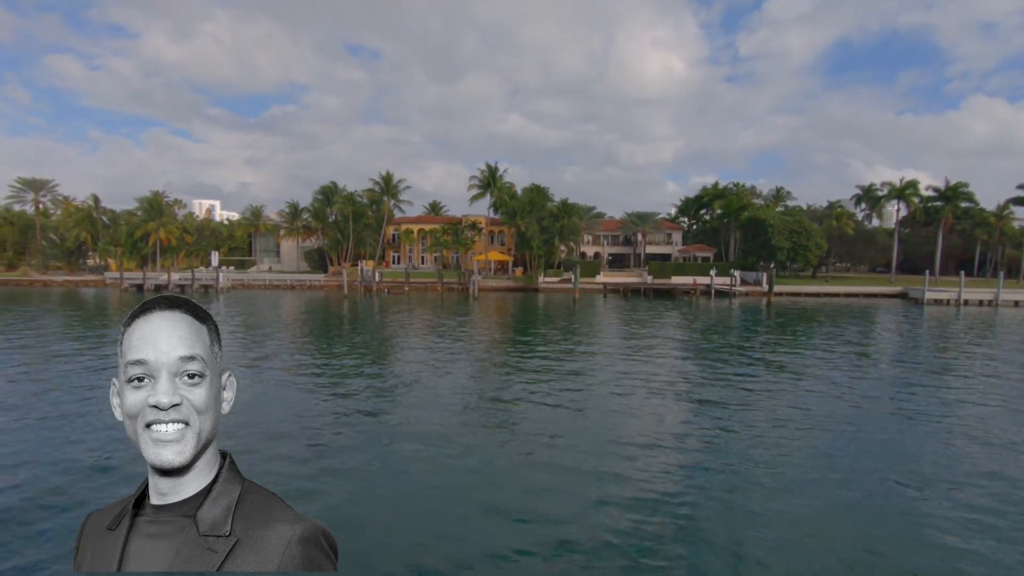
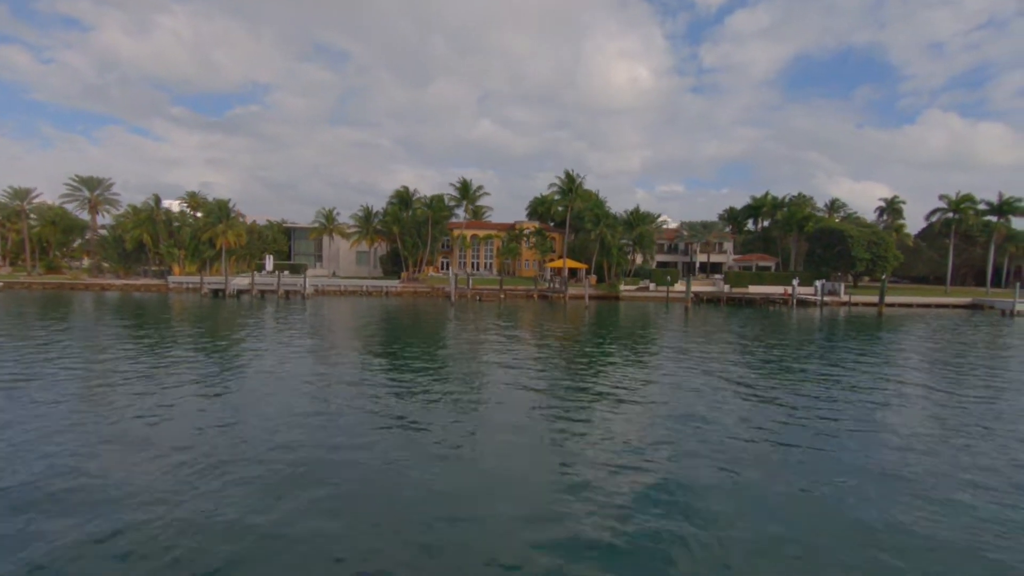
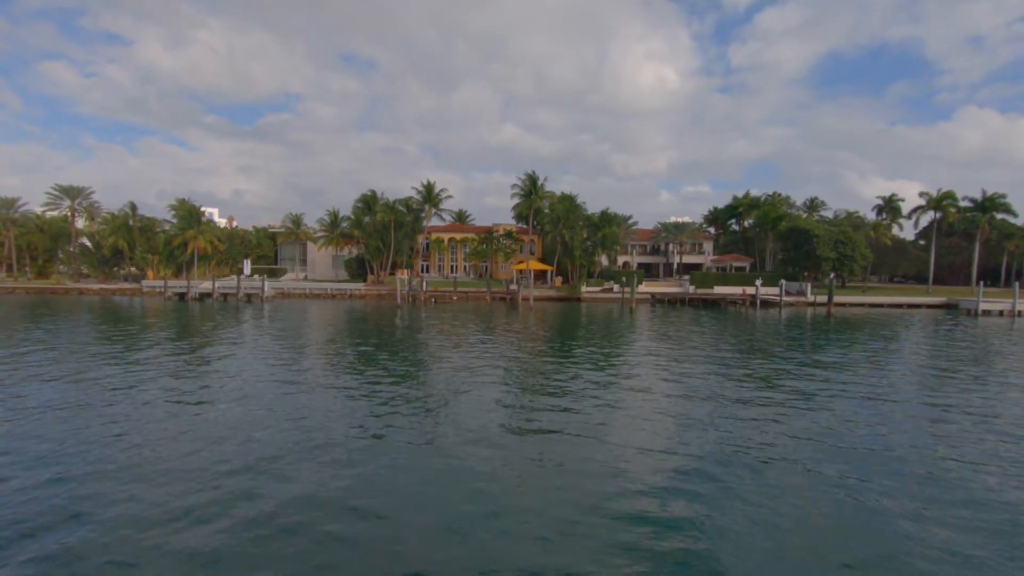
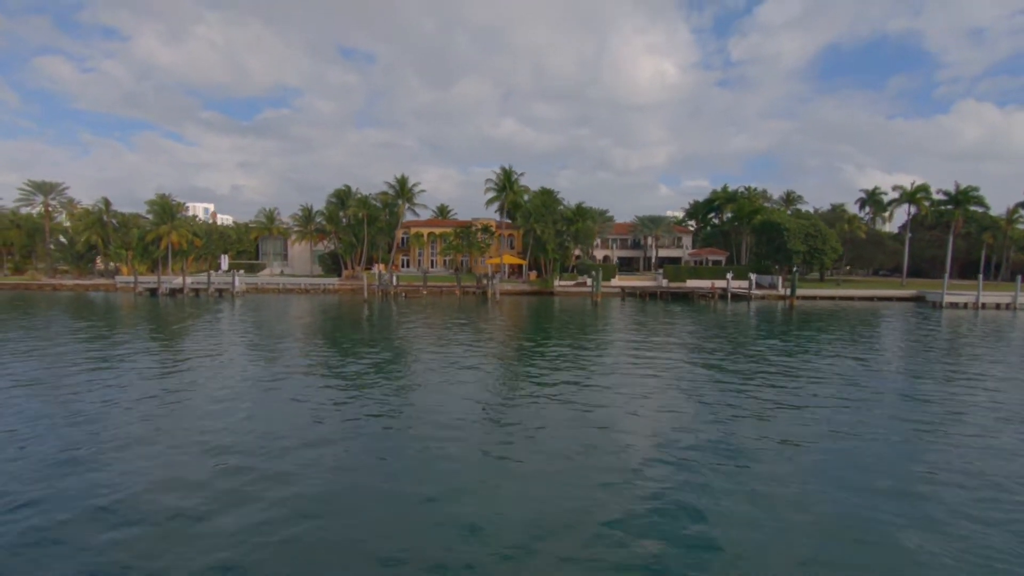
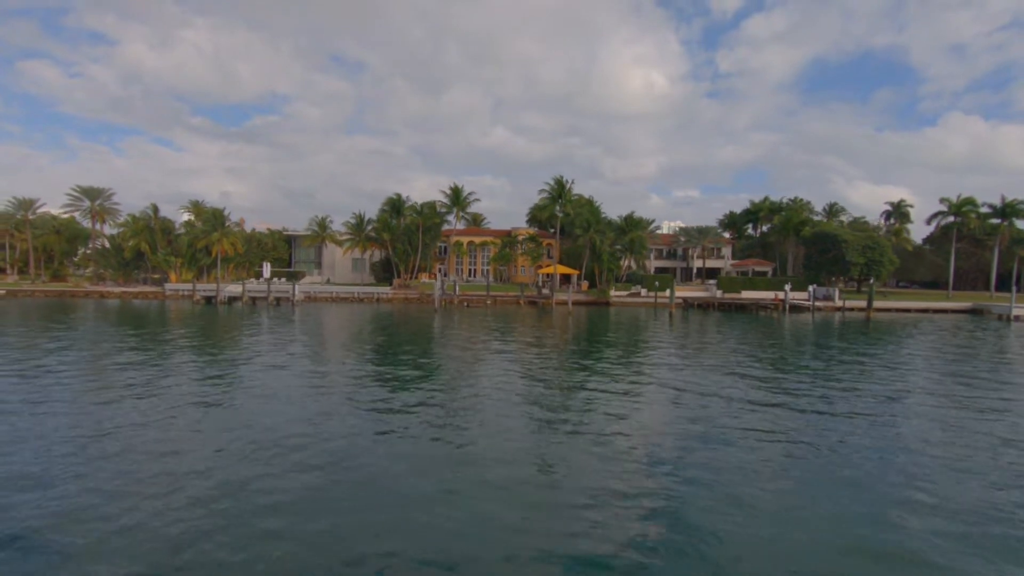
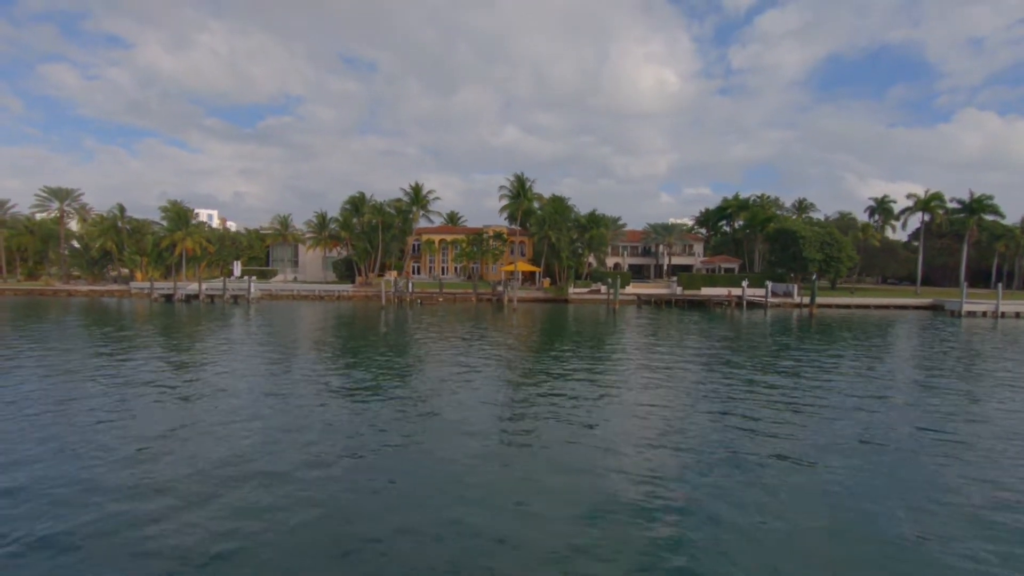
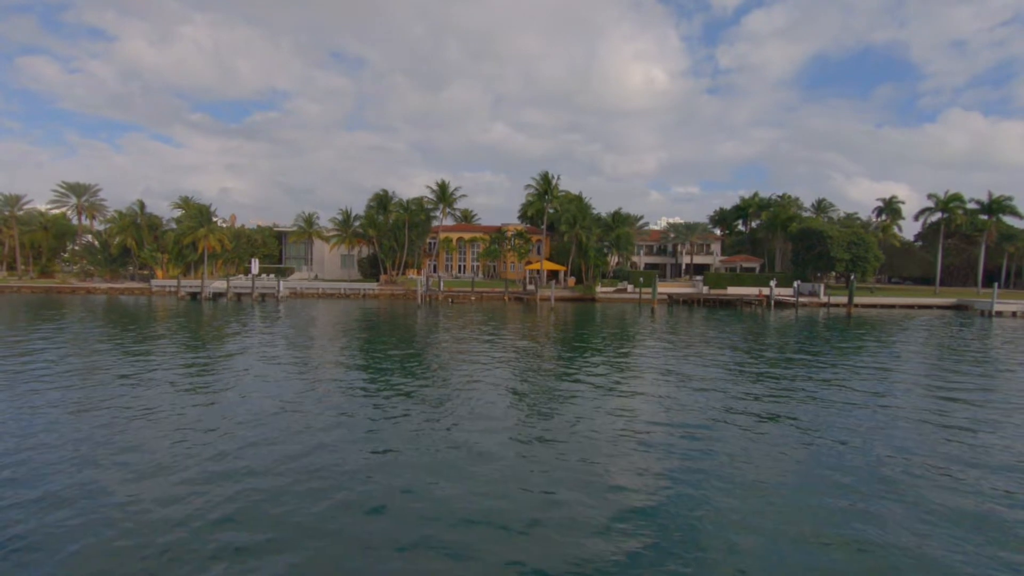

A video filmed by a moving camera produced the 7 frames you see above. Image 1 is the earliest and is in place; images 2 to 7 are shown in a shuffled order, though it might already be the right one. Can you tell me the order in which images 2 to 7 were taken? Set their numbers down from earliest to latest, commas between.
4, 6, 3, 7, 5, 2
